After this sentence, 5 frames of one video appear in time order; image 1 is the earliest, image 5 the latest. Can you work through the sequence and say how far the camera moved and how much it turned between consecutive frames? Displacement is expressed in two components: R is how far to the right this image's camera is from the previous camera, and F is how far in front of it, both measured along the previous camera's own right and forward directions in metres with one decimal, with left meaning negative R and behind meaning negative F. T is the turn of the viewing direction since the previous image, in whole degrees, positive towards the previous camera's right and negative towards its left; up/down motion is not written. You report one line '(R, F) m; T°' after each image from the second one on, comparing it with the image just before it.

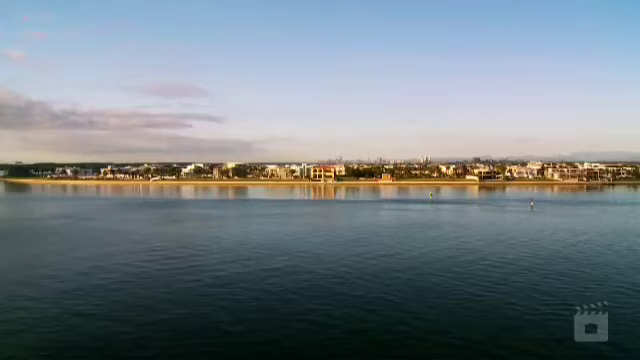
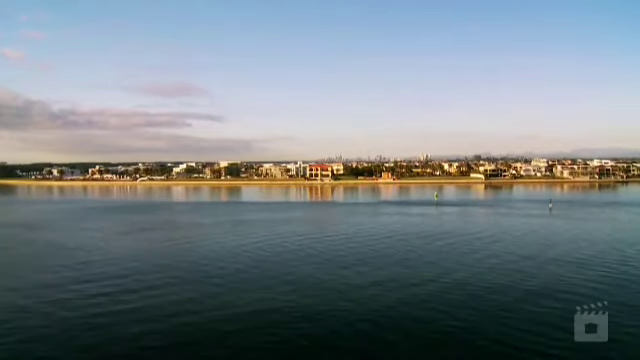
(+0.4, +3.4) m; 0°
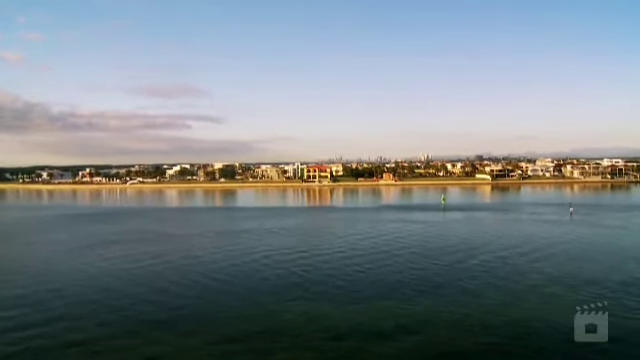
(+0.2, +2.9) m; 0°
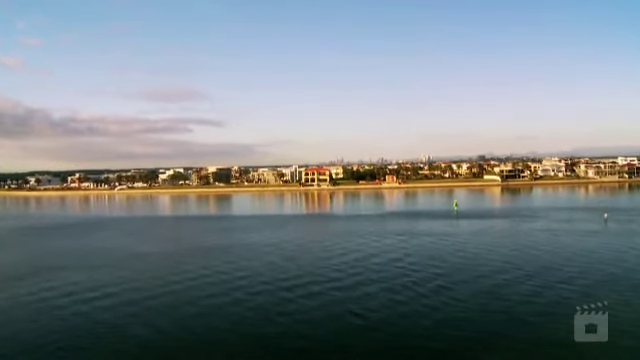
(+0.2, +3.4) m; 0°
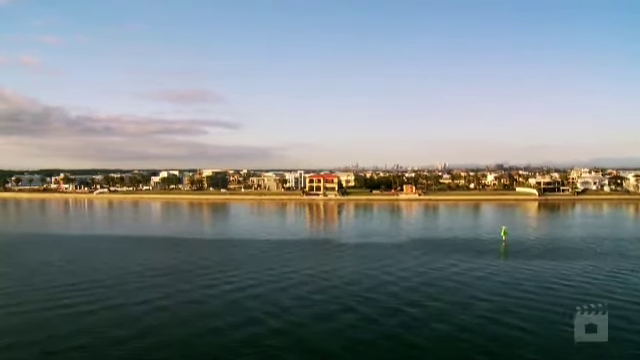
(+0.5, +7.3) m; -1°
